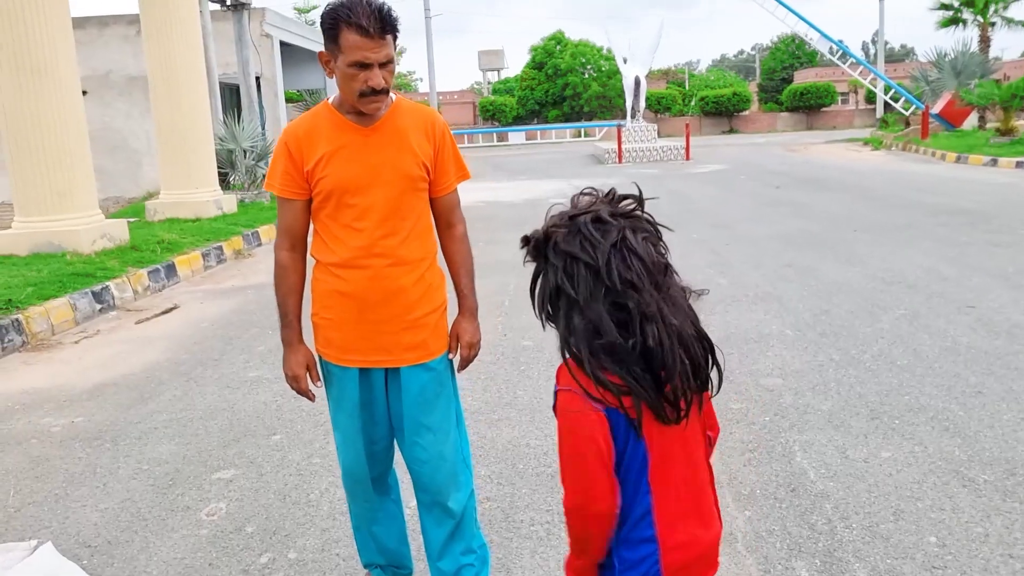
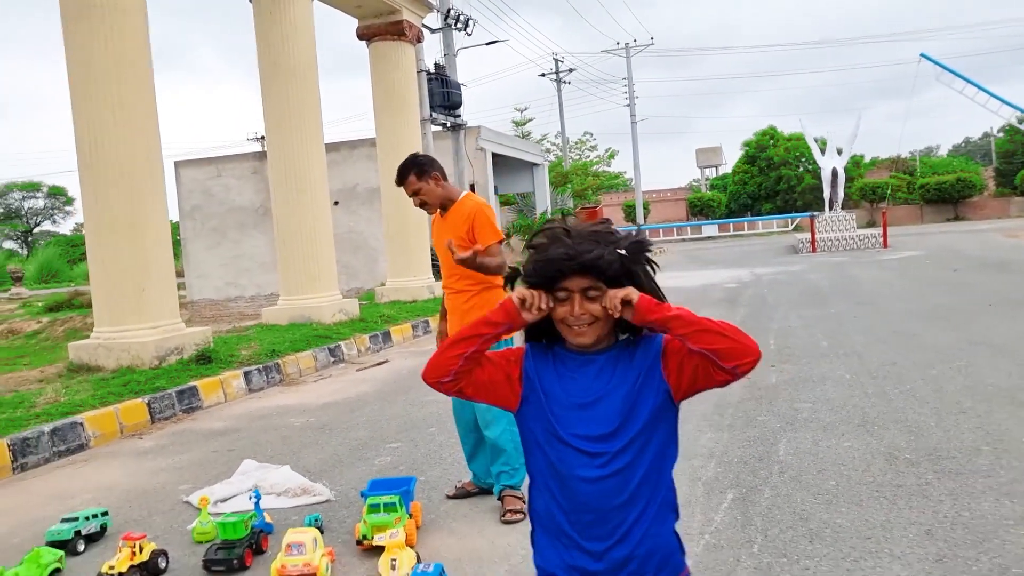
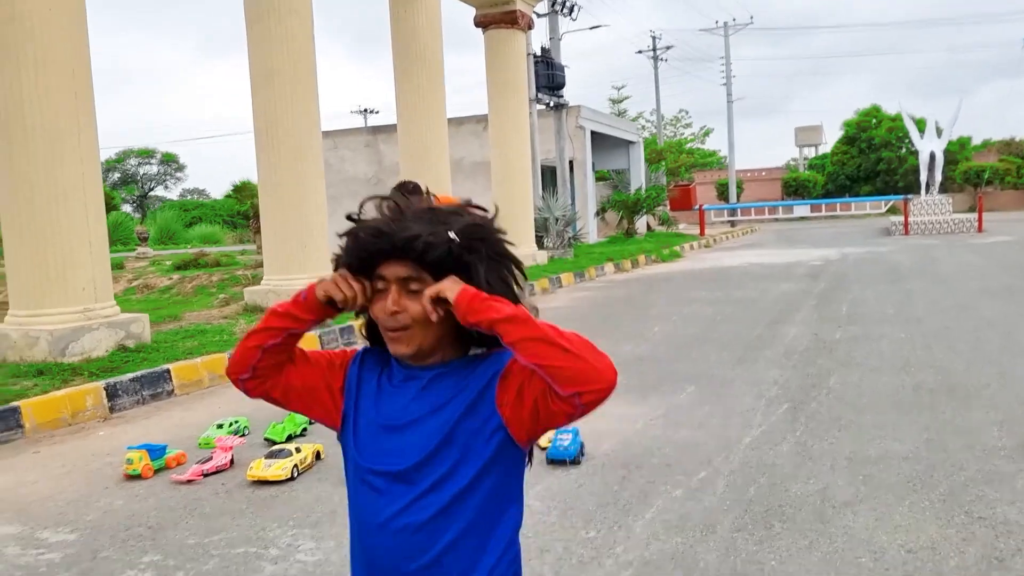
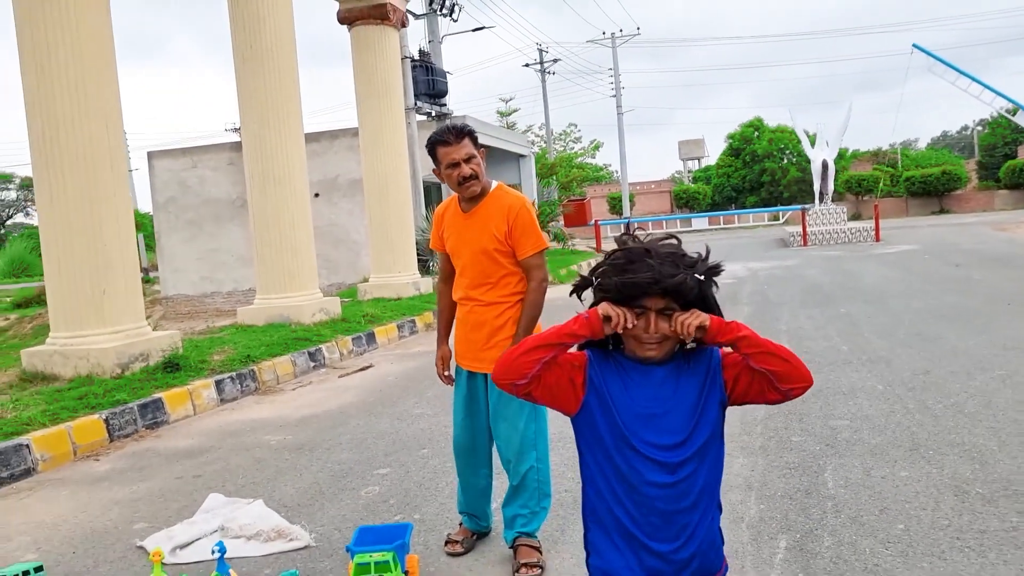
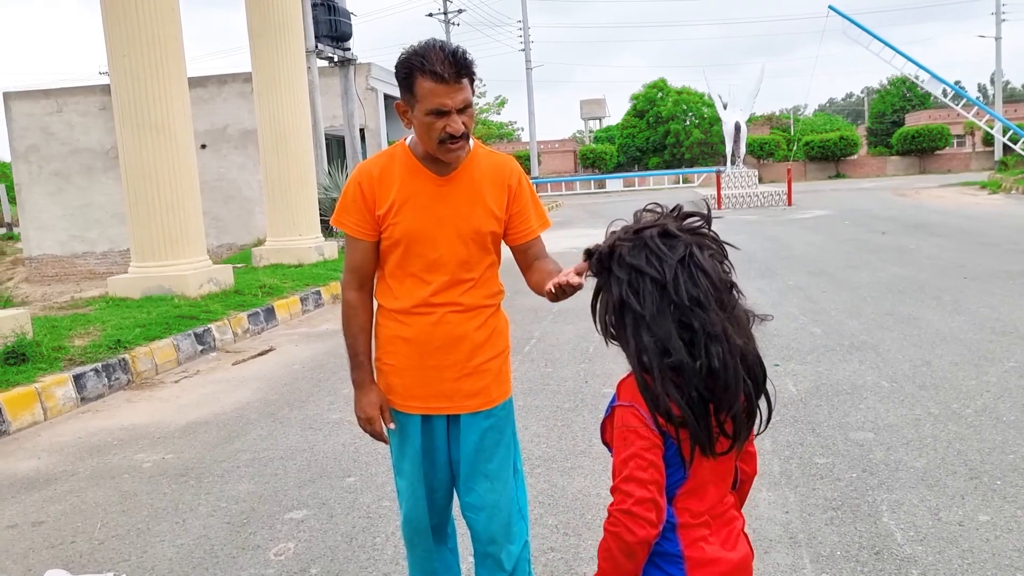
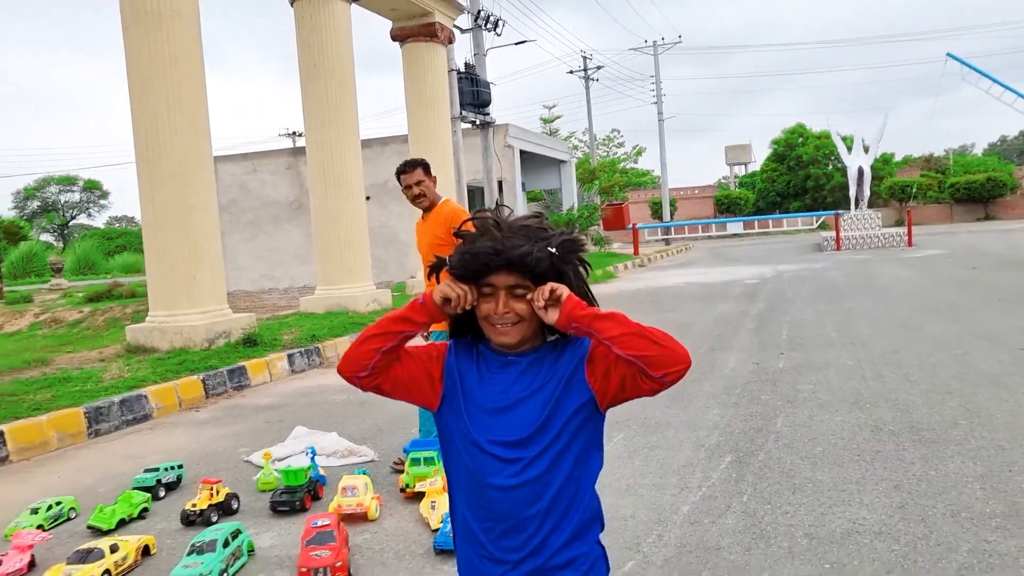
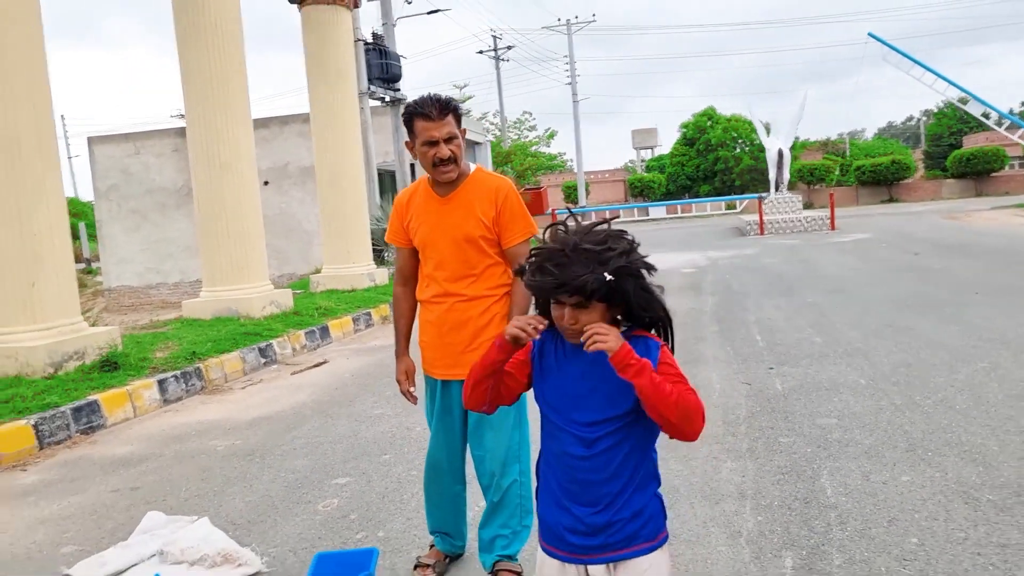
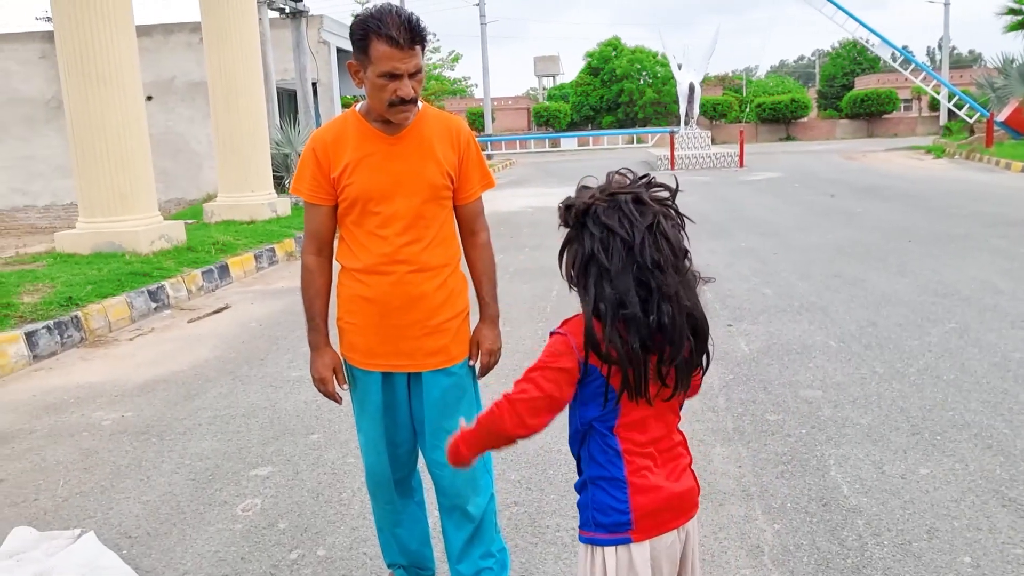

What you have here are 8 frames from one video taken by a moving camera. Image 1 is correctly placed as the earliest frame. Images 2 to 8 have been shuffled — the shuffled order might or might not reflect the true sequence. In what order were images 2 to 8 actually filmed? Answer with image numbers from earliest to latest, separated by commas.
8, 5, 7, 4, 2, 6, 3
